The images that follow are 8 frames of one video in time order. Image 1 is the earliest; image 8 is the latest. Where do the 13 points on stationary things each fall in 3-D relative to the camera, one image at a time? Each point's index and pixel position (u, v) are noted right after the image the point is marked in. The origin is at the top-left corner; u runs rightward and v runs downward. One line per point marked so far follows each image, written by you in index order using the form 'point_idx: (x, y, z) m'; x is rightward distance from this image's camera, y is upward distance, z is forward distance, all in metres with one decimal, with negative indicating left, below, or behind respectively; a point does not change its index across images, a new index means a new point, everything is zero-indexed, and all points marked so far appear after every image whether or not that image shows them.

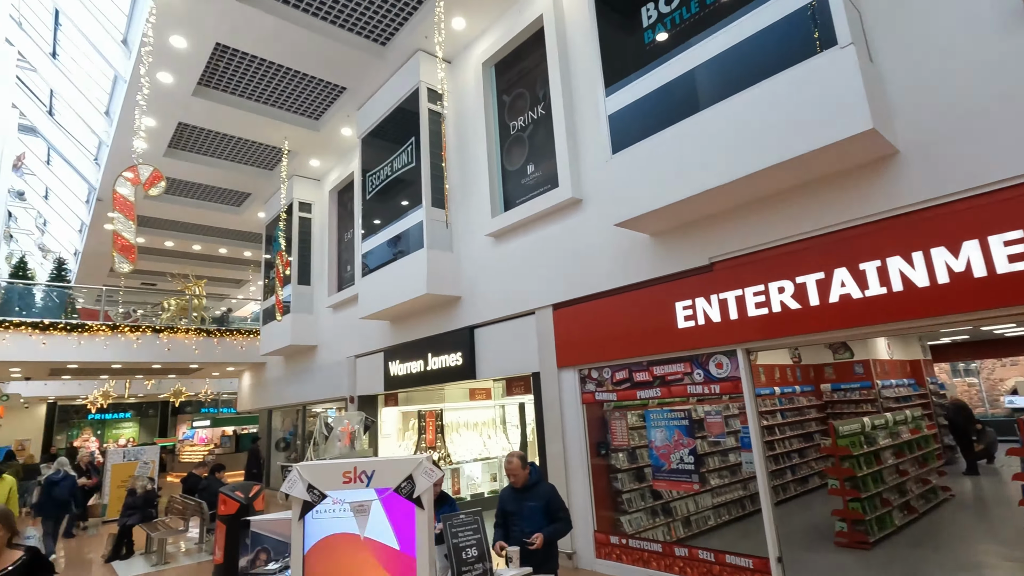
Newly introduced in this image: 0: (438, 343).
0: (-0.9, -0.6, +6.3) m
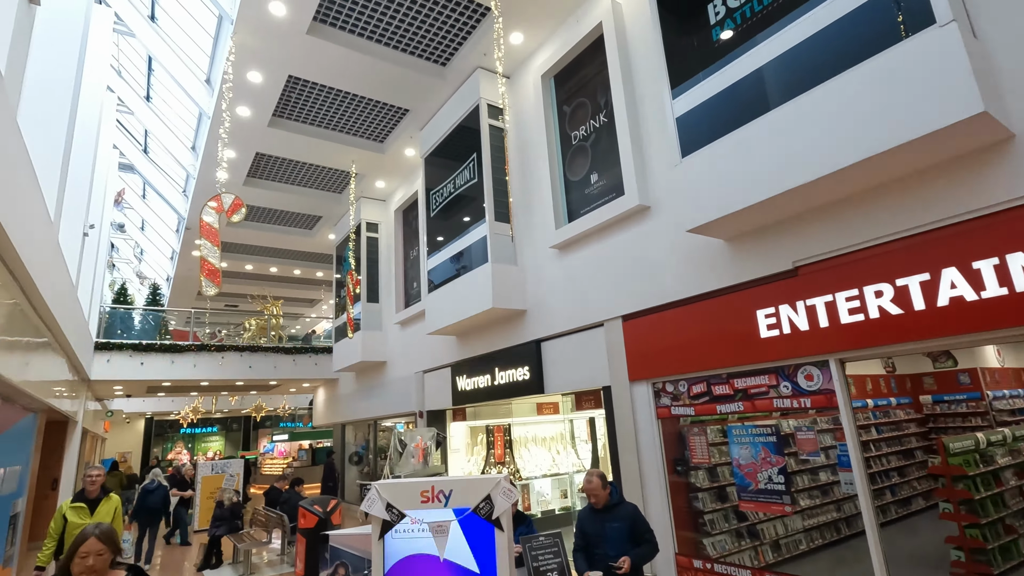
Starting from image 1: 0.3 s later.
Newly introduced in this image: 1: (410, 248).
0: (-0.1, -0.8, +6.3) m
1: (-1.7, +0.7, +9.1) m
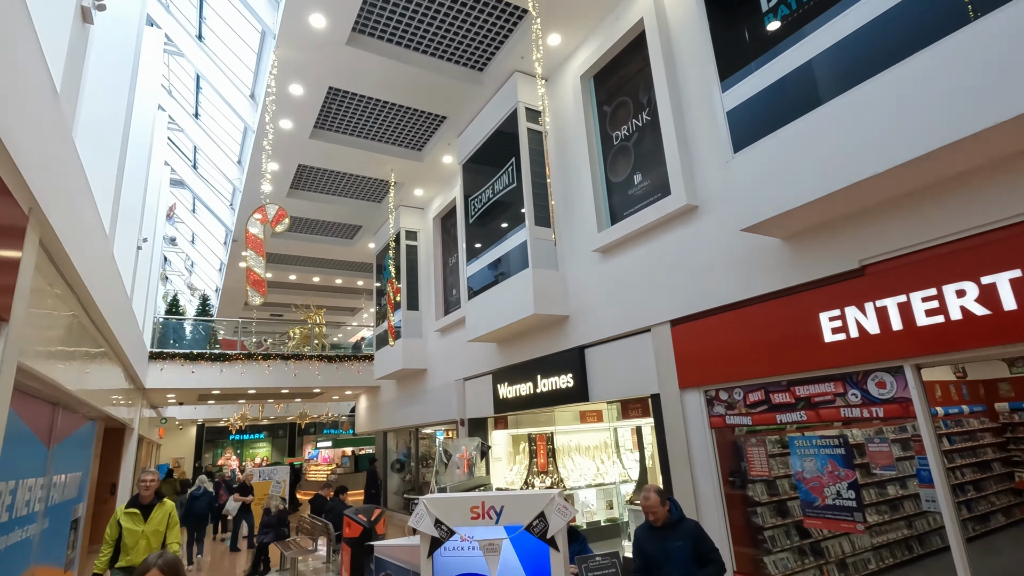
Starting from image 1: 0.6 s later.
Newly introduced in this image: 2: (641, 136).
0: (+0.4, -0.9, +6.1) m
1: (-1.1, +0.6, +9.1) m
2: (+1.2, +1.4, +5.1) m
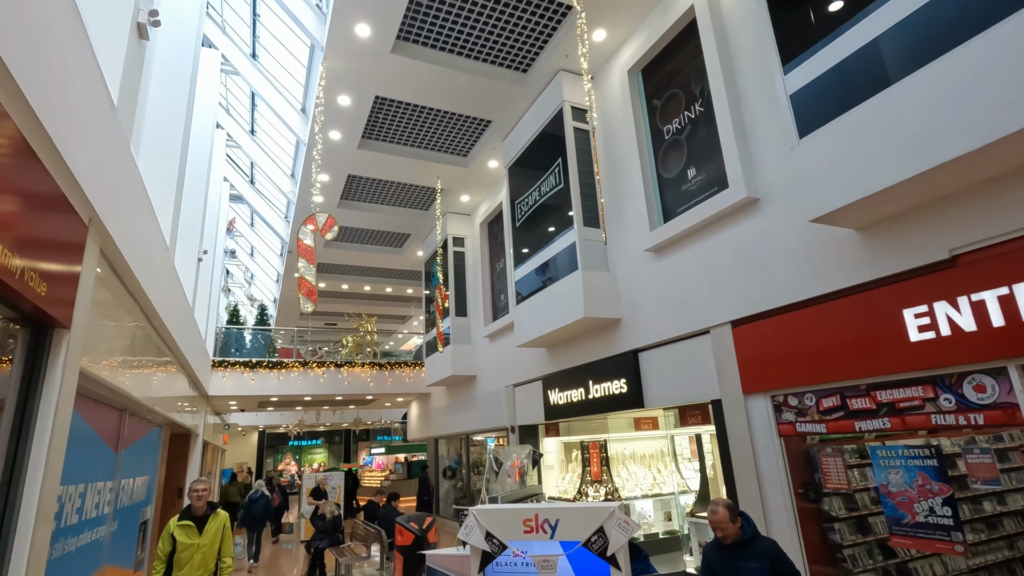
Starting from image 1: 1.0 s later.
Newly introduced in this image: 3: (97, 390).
0: (+1.0, -0.9, +5.9) m
1: (-0.3, +0.5, +9.0) m
2: (+1.6, +1.4, +4.8) m
3: (-3.0, -0.7, +3.8) m
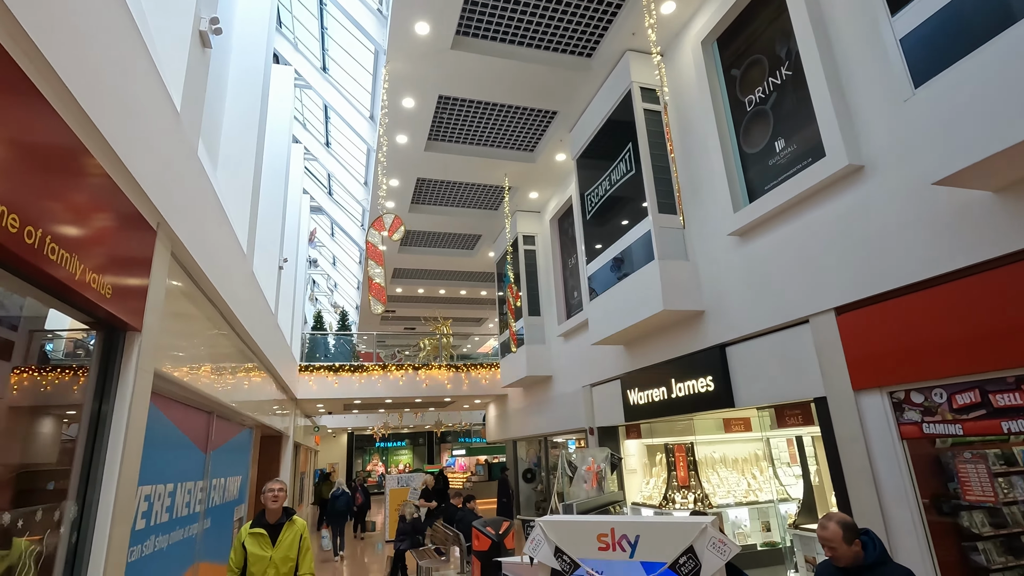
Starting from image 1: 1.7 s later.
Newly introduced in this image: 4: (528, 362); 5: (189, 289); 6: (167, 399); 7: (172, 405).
0: (+1.7, -0.8, +5.5) m
1: (+0.9, +0.5, +8.7) m
2: (+2.2, +1.6, +4.3) m
3: (-2.4, -0.8, +4.0) m
4: (+0.3, -1.2, +9.0) m
5: (-2.1, 0.0, +3.5) m
6: (-2.4, -0.8, +3.8) m
7: (-2.5, -0.9, +3.9) m
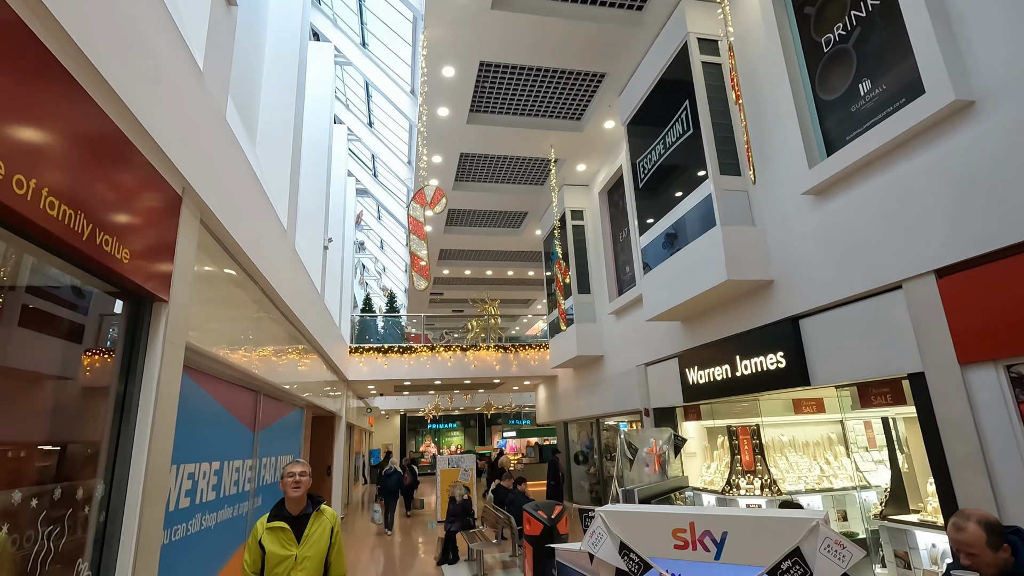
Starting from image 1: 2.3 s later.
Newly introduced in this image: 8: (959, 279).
0: (+2.2, -0.5, +5.0) m
1: (+1.7, +0.9, +8.3) m
2: (+2.5, +1.8, +3.8) m
3: (-2.1, -0.6, +3.9) m
4: (+1.1, -0.9, +8.7) m
5: (-1.8, +0.2, +3.4) m
6: (-2.1, -0.6, +3.7) m
7: (-2.1, -0.7, +3.9) m
8: (+2.7, +0.1, +3.2) m
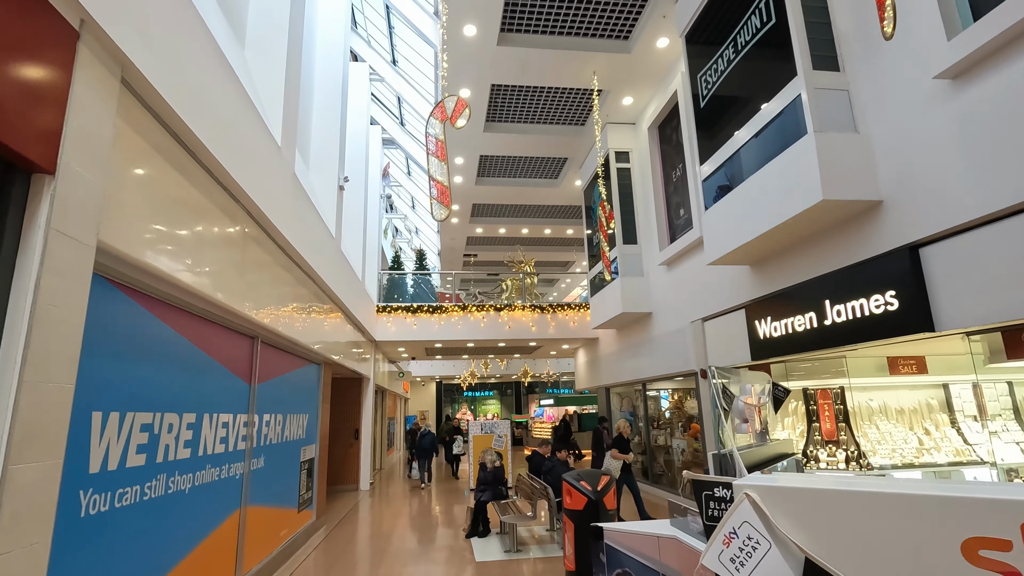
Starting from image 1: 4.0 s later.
0: (+2.5, 0.0, +4.1) m
1: (+2.2, +1.6, +7.3) m
2: (+2.7, +2.3, +2.7) m
3: (-1.9, -0.1, +3.2) m
4: (+1.6, -0.1, +7.8) m
5: (-1.7, +0.6, +2.7) m
6: (-1.9, -0.1, +3.1) m
7: (-1.9, -0.2, +3.2) m
8: (+2.8, +0.5, +2.2) m
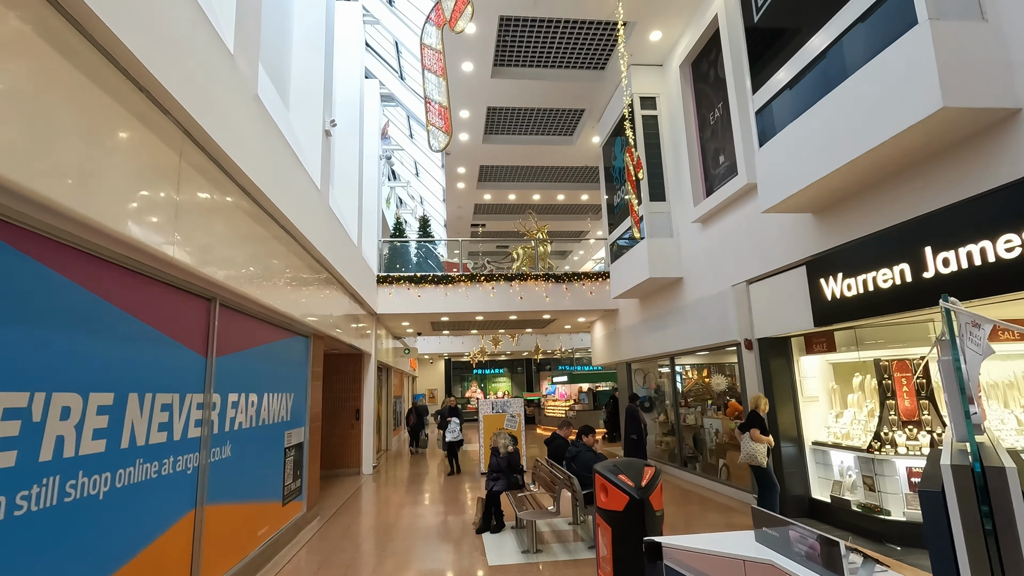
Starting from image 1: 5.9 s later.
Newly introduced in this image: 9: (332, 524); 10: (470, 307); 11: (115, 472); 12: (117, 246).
0: (+2.6, +0.4, +3.2) m
1: (+2.3, +2.1, +6.4) m
2: (+2.8, +2.6, +1.7) m
3: (-1.8, +0.2, +2.4) m
4: (+1.8, +0.4, +6.9) m
5: (-1.6, +0.9, +1.9) m
6: (-1.8, +0.1, +2.3) m
7: (-1.8, +0.1, +2.4) m
8: (+2.9, +0.8, +1.3) m
9: (-1.9, -2.5, +5.7) m
10: (-0.7, -0.4, +9.9) m
11: (-1.7, -0.8, +2.3) m
12: (-1.7, +0.2, +2.3) m
